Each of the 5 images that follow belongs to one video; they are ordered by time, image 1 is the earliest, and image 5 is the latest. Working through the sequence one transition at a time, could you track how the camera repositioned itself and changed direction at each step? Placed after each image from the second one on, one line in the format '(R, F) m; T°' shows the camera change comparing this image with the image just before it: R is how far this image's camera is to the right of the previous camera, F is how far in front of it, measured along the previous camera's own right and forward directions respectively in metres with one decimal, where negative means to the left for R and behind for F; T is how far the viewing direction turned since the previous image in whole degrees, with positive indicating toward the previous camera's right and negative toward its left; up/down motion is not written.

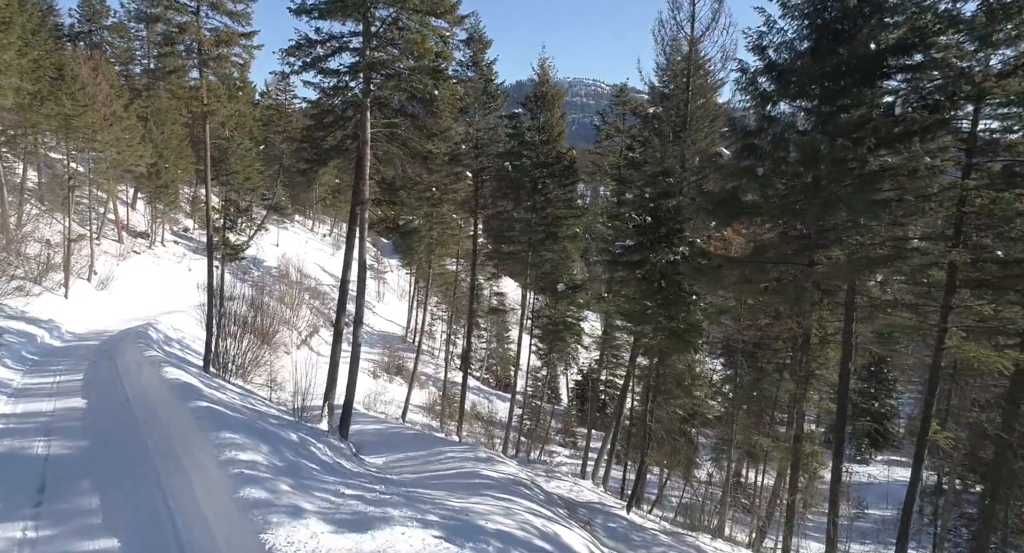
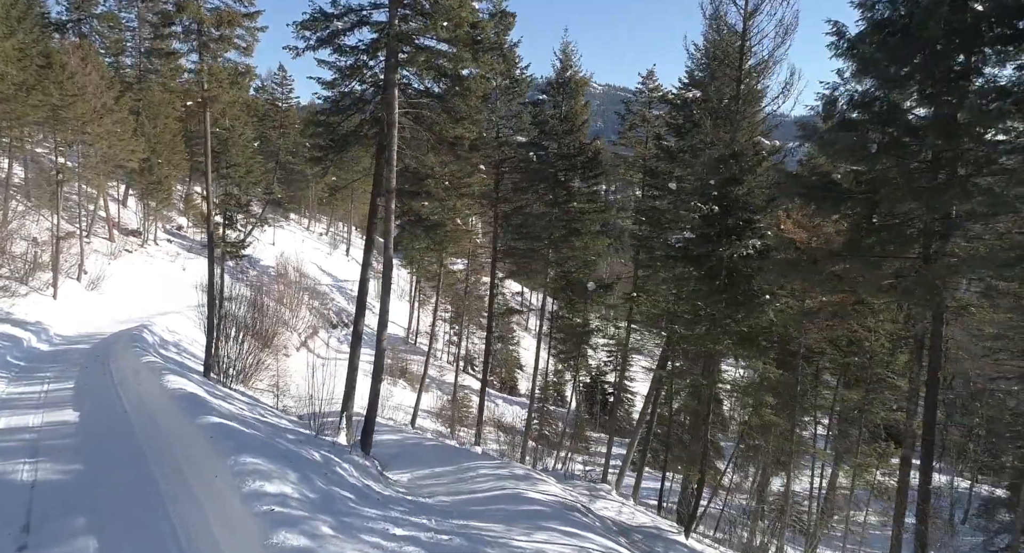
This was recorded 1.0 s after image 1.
(-0.9, +1.5) m; +1°
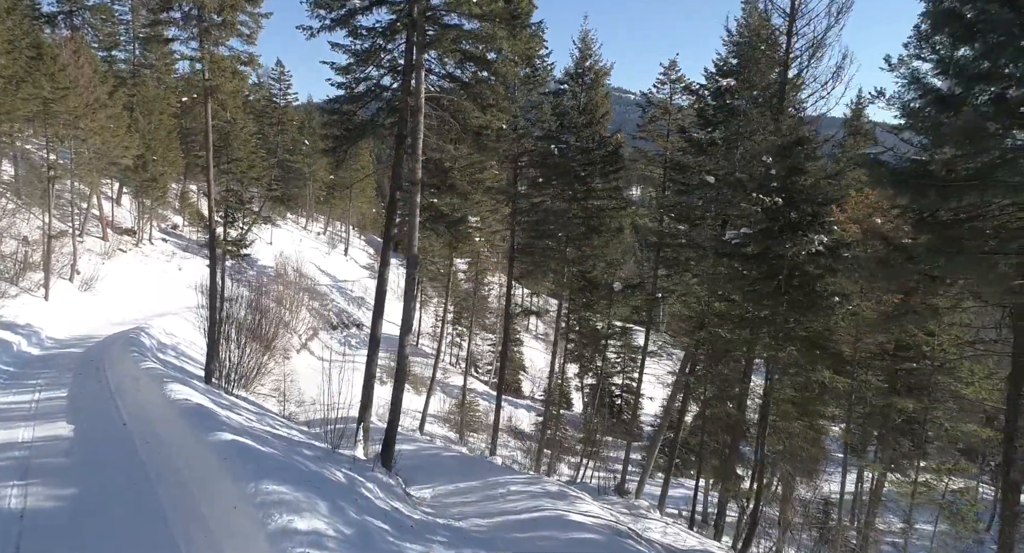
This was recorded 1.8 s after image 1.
(-0.7, +1.1) m; 0°
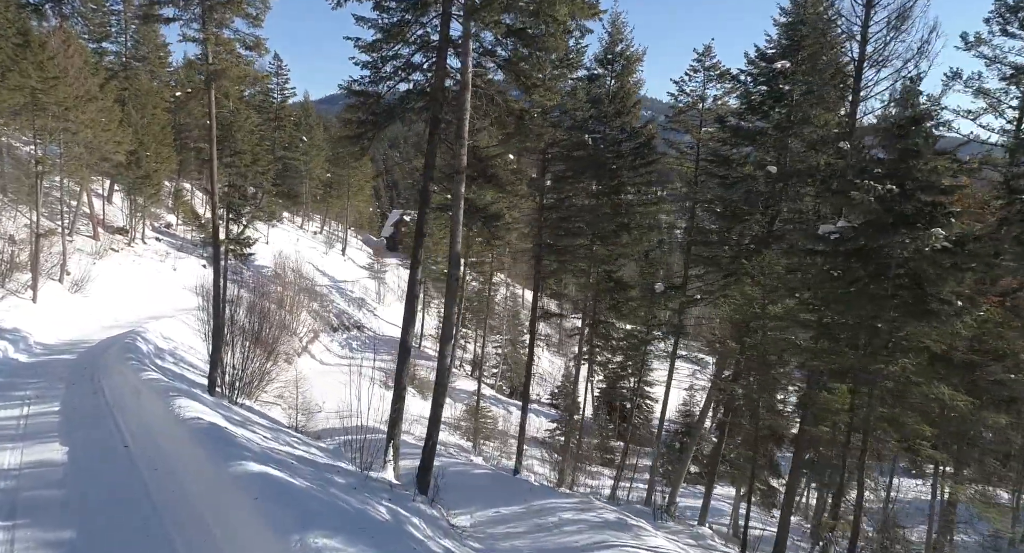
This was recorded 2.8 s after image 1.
(-0.9, +1.5) m; +1°
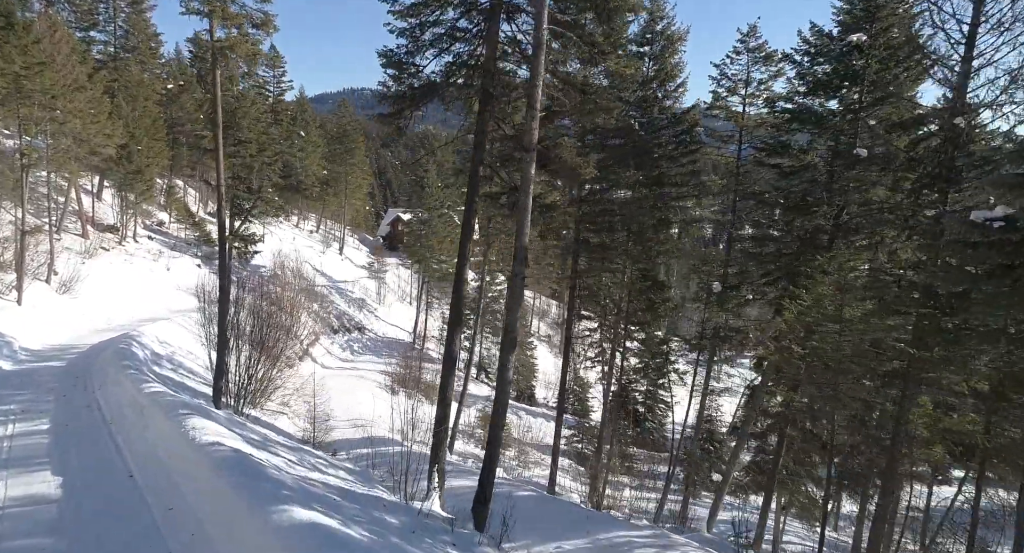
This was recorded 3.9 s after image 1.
(-1.1, +1.7) m; +1°
